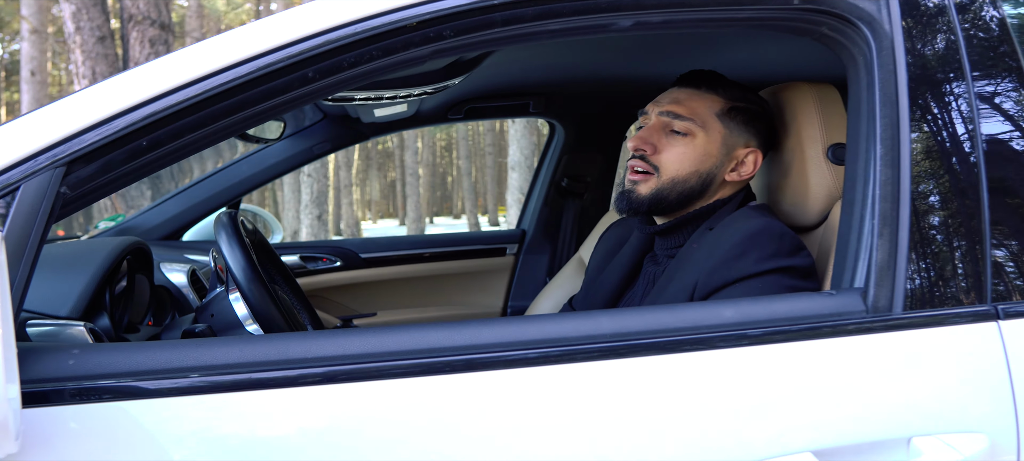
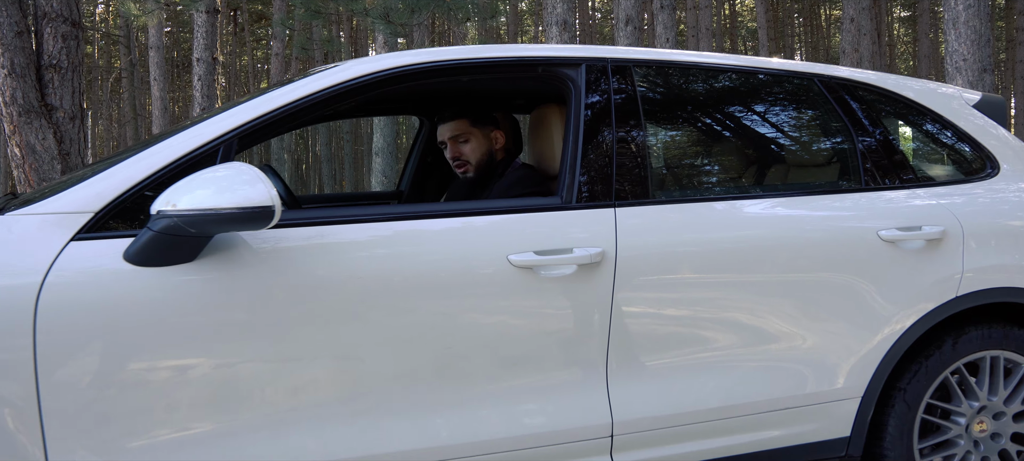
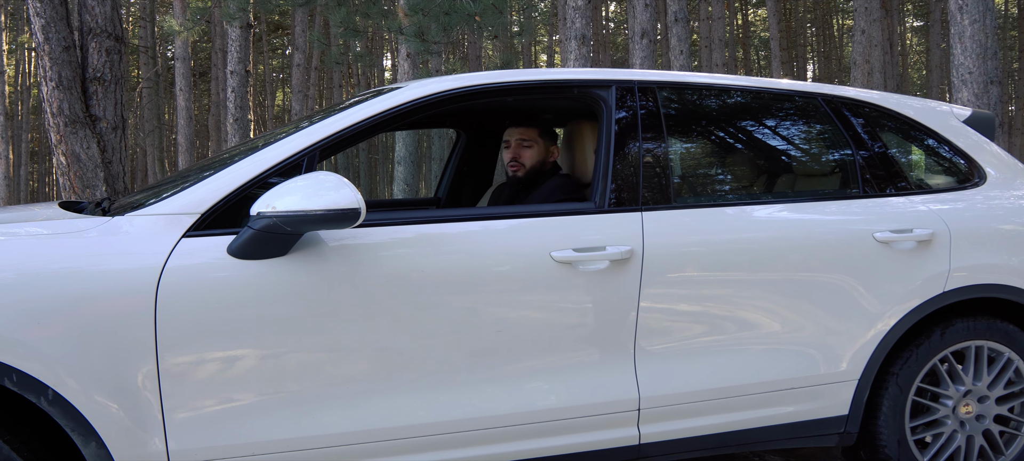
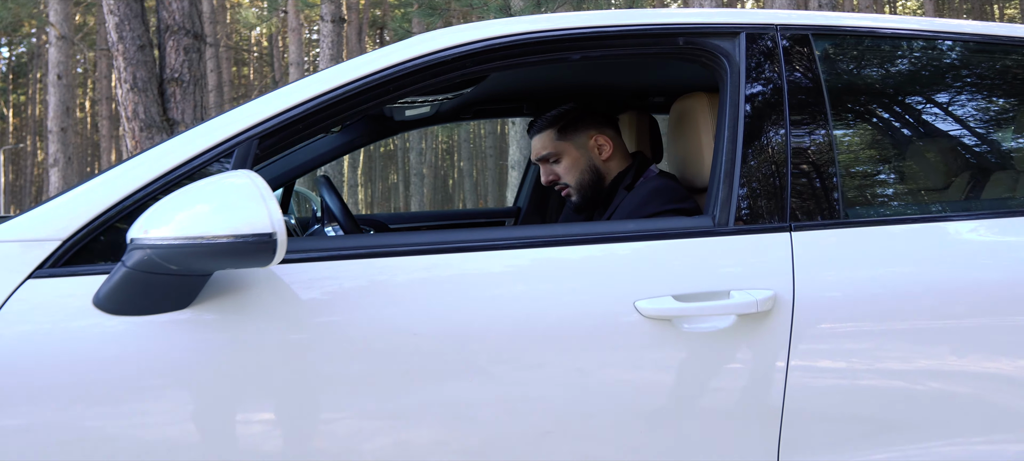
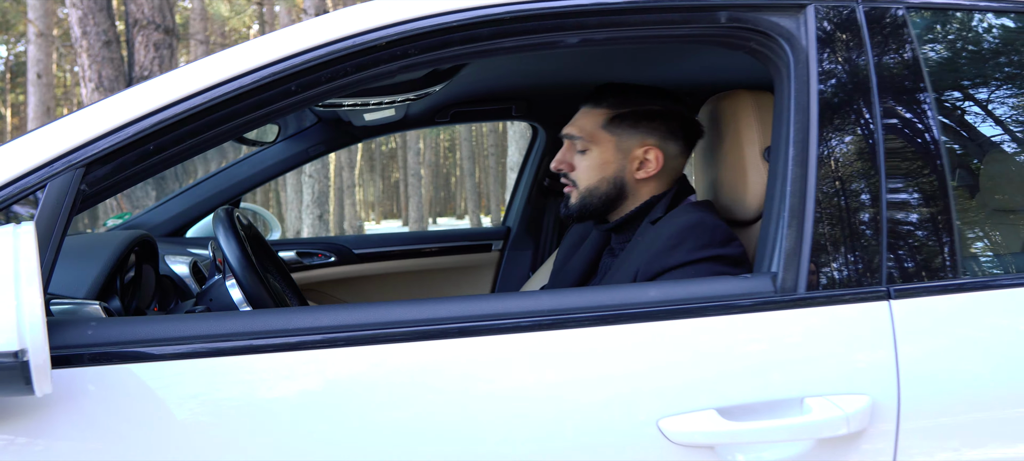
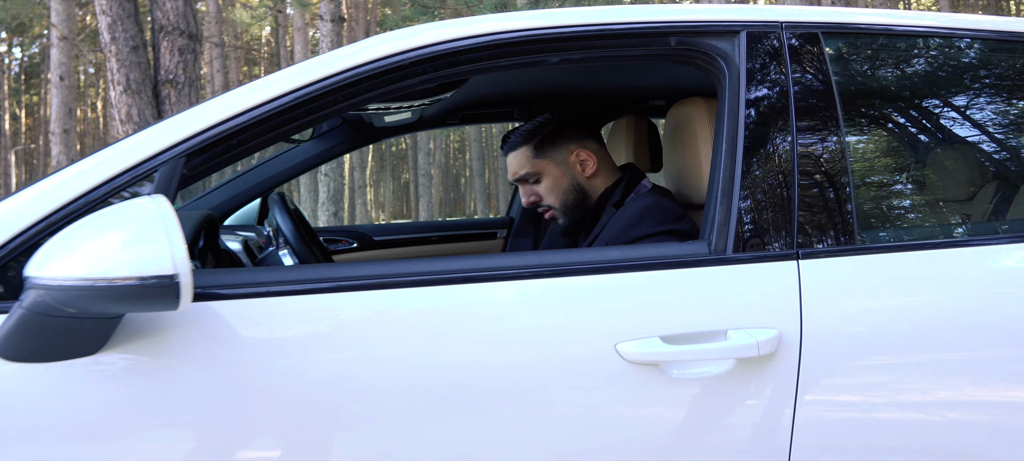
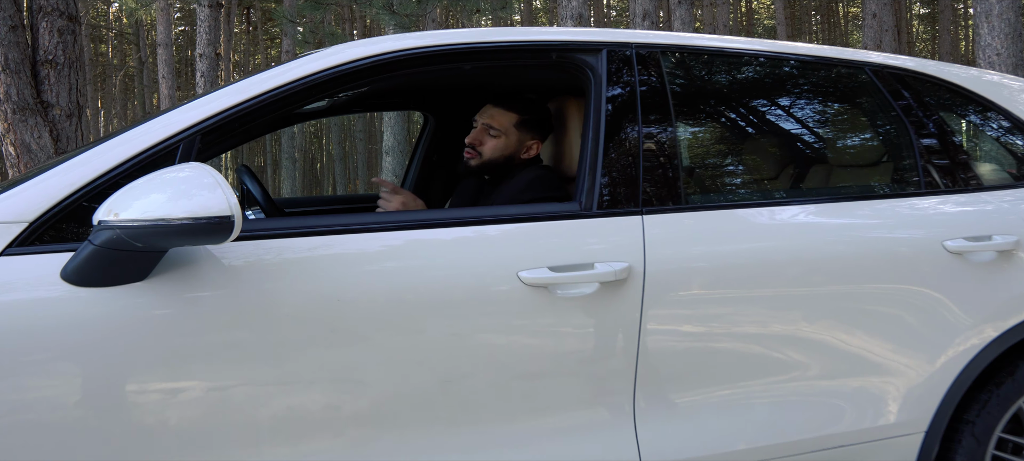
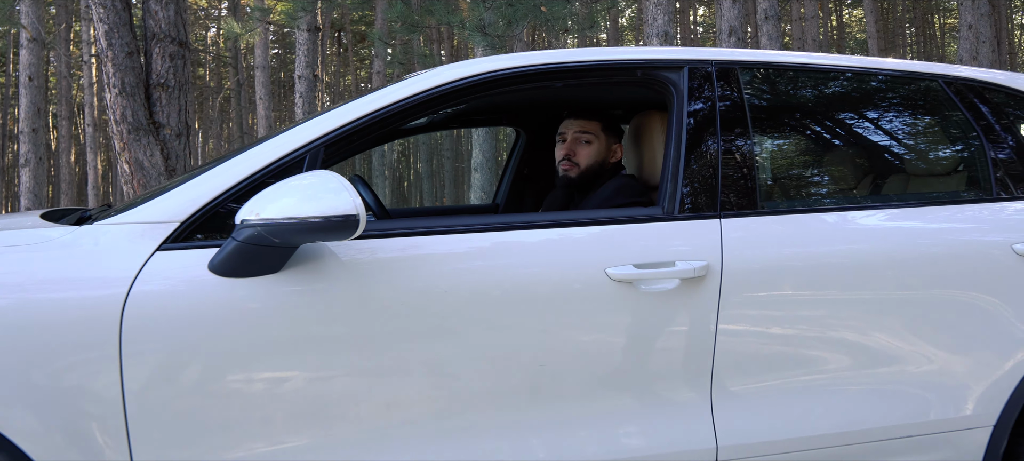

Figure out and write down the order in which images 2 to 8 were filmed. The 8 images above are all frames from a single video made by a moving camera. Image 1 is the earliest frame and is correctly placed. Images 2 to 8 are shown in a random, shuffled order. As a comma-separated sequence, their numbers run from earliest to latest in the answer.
5, 6, 4, 8, 3, 2, 7
